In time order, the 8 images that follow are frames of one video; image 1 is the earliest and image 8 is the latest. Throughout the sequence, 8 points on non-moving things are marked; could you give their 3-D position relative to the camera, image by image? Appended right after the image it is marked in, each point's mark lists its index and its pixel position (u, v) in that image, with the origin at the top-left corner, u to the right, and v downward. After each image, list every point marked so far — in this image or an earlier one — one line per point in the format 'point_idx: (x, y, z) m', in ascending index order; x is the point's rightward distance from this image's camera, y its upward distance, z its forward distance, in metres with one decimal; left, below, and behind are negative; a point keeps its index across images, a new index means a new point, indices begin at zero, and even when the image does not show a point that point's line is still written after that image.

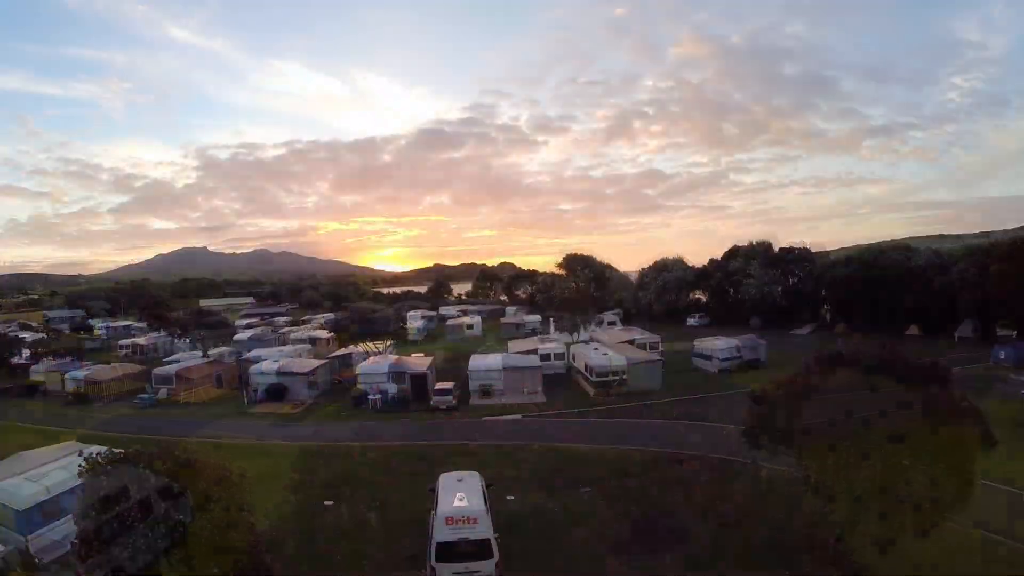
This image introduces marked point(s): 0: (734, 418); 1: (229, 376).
0: (+4.8, -2.9, +11.1) m
1: (-9.0, -2.9, +16.0) m
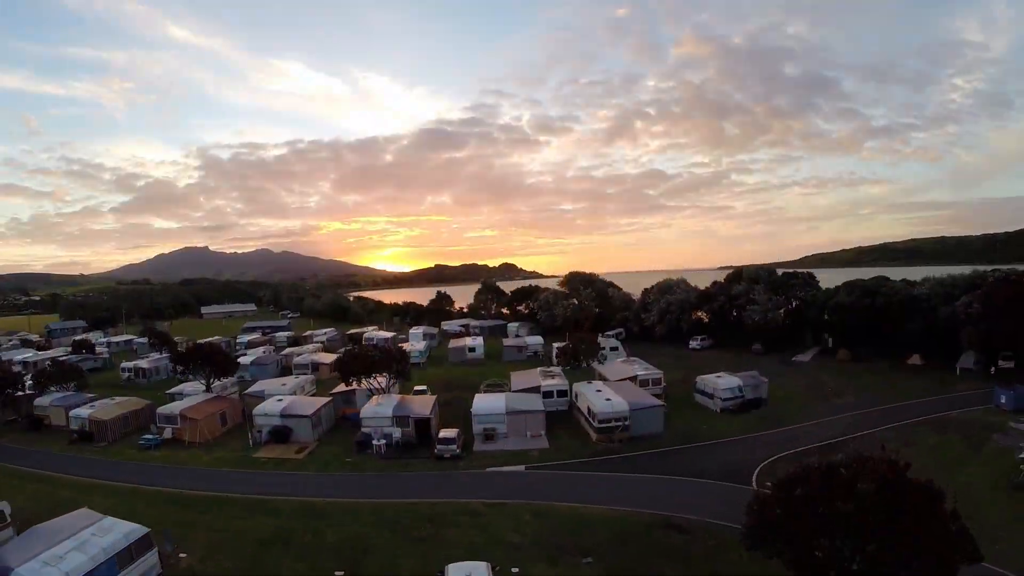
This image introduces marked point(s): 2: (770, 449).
0: (+4.9, -4.1, +11.1) m
1: (-8.9, -4.1, +16.1) m
2: (+6.2, -3.9, +12.1) m
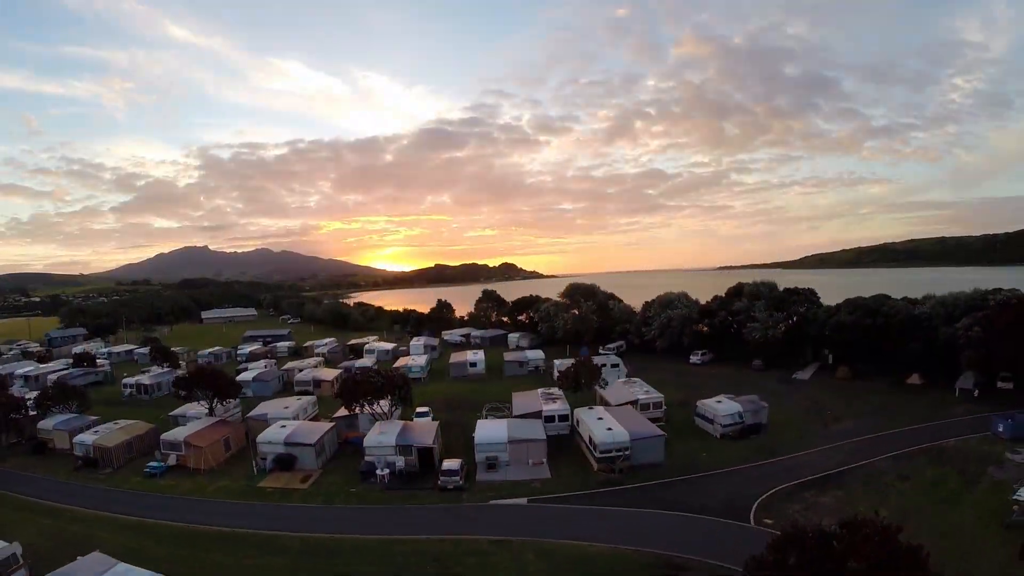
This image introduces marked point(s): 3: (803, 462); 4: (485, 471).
0: (+4.9, -4.9, +11.2) m
1: (-8.9, -4.9, +16.2) m
2: (+6.3, -4.7, +12.2) m
3: (+7.6, -4.6, +13.2) m
4: (-0.7, -4.9, +13.4) m
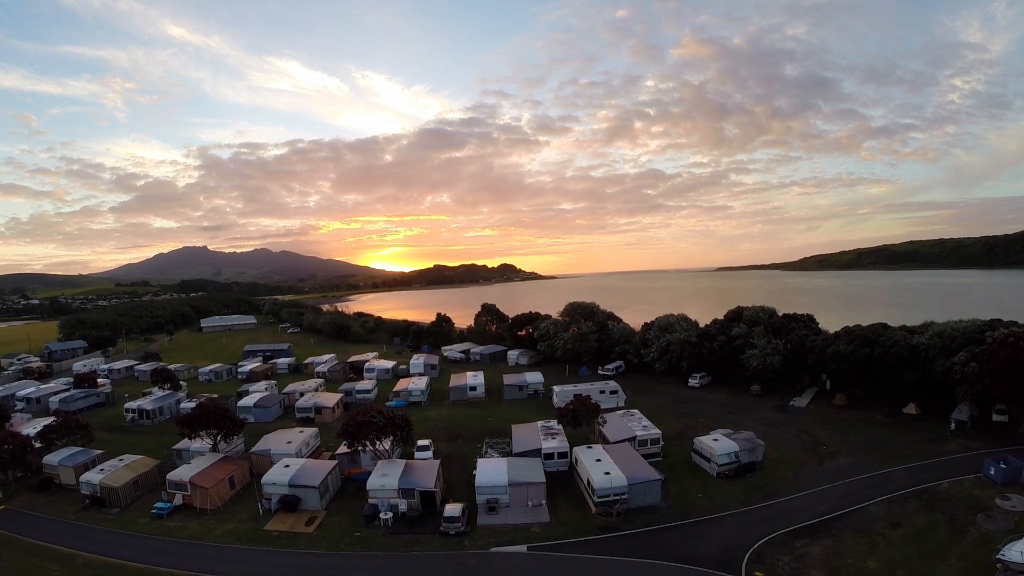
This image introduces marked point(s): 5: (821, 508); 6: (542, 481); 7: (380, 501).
0: (+4.9, -6.1, +11.4) m
1: (-8.9, -6.2, +16.3) m
2: (+6.3, -5.9, +12.4) m
3: (+7.6, -5.8, +13.3) m
4: (-0.7, -6.2, +13.6) m
5: (+8.2, -5.8, +13.2) m
6: (+0.8, -5.4, +14.0) m
7: (-3.7, -5.9, +13.8) m
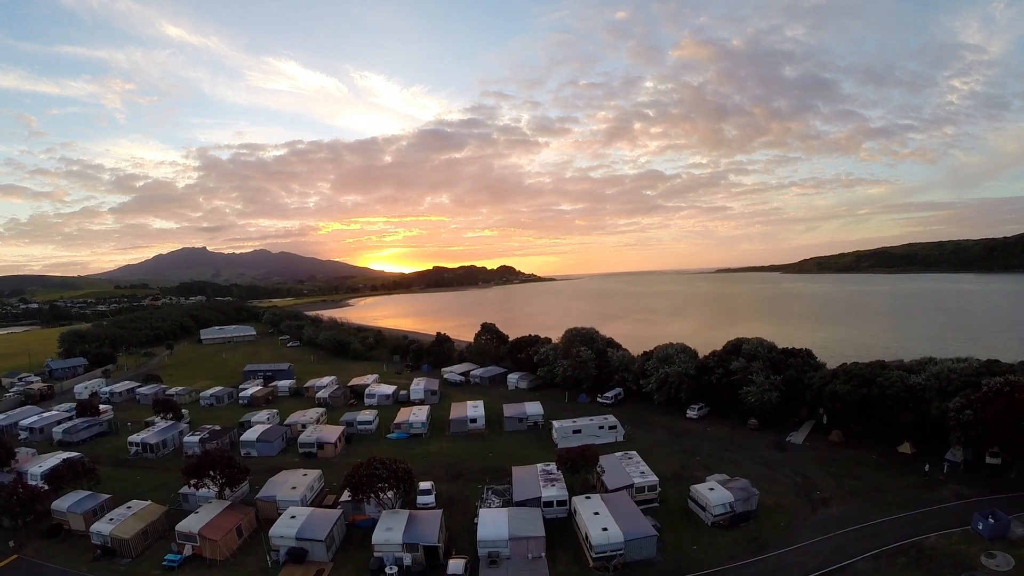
0: (+4.9, -7.7, +11.7) m
1: (-8.9, -7.9, +16.6) m
2: (+6.3, -7.5, +12.7) m
3: (+7.6, -7.4, +13.6) m
4: (-0.7, -7.8, +13.9) m
5: (+8.2, -7.4, +13.5) m
6: (+0.8, -7.0, +14.3) m
7: (-3.7, -7.6, +14.1) m
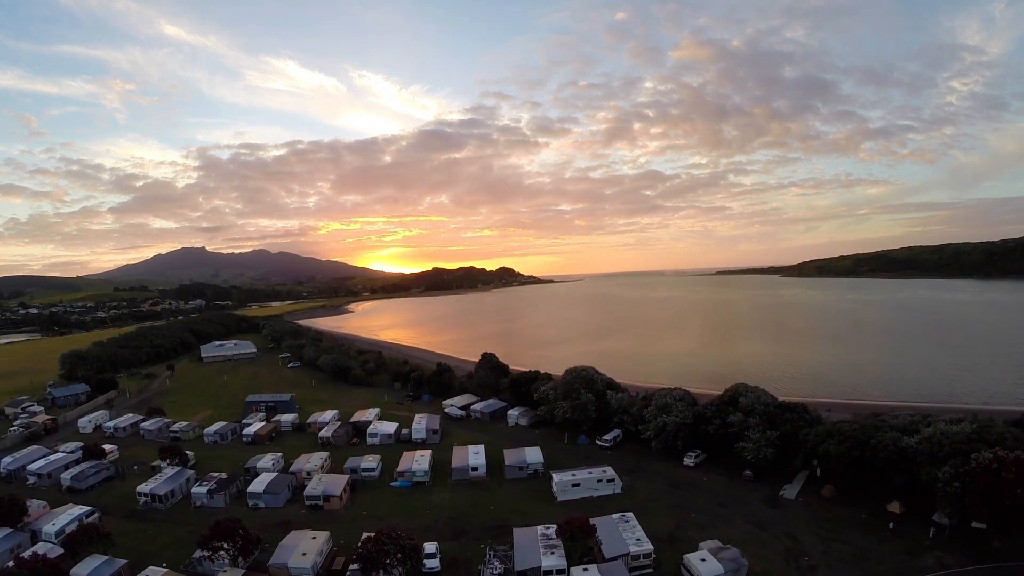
0: (+5.0, -10.3, +12.3) m
1: (-8.8, -10.6, +17.2) m
2: (+6.4, -10.2, +13.3) m
3: (+7.7, -10.1, +14.3) m
4: (-0.6, -10.5, +14.5) m
5: (+8.3, -10.1, +14.2) m
6: (+0.9, -9.7, +14.9) m
7: (-3.6, -10.2, +14.7) m
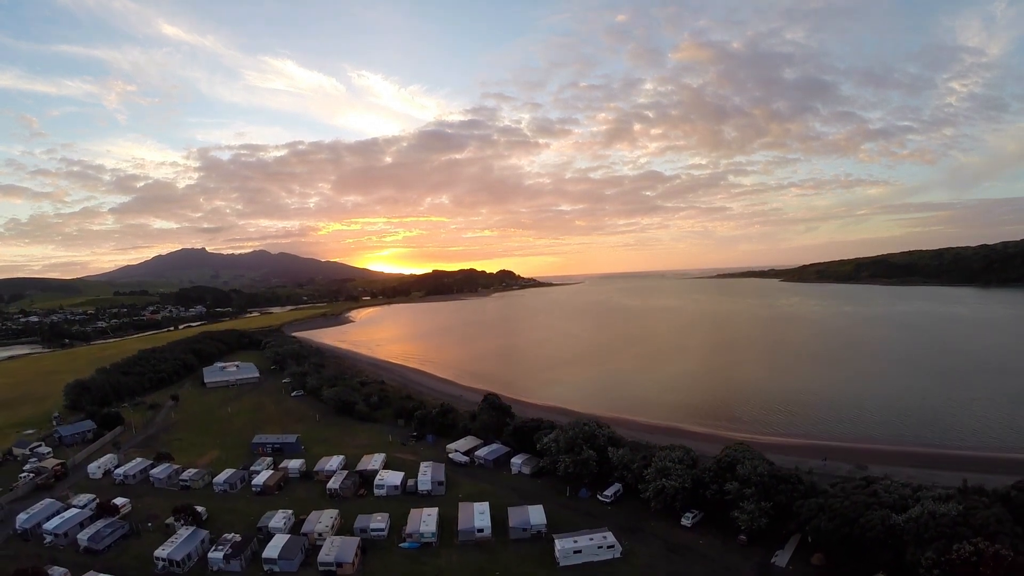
0: (+5.3, -13.8, +13.3) m
1: (-8.5, -14.3, +18.2) m
2: (+6.6, -13.8, +14.3) m
3: (+8.0, -13.7, +15.3) m
4: (-0.4, -14.1, +15.5) m
5: (+8.6, -13.7, +15.2) m
6: (+1.2, -13.3, +15.9) m
7: (-3.3, -13.9, +15.7) m
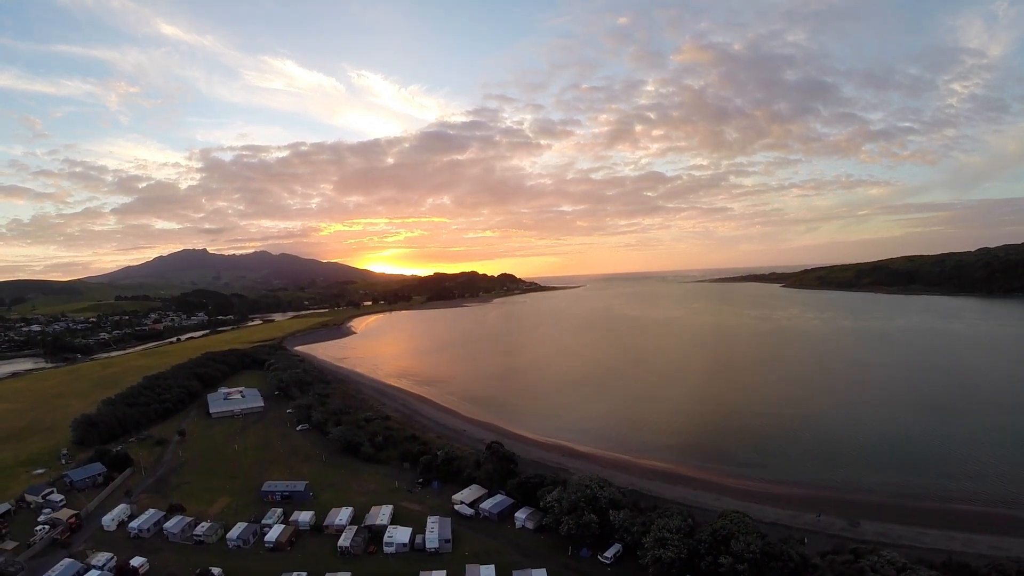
0: (+5.6, -18.2, +14.7) m
1: (-8.2, -18.9, +19.6) m
2: (+6.9, -18.1, +15.7) m
3: (+8.3, -18.1, +16.7) m
4: (-0.1, -18.6, +16.9) m
5: (+8.8, -18.1, +16.5) m
6: (+1.5, -17.8, +17.3) m
7: (-3.1, -18.4, +17.1) m
